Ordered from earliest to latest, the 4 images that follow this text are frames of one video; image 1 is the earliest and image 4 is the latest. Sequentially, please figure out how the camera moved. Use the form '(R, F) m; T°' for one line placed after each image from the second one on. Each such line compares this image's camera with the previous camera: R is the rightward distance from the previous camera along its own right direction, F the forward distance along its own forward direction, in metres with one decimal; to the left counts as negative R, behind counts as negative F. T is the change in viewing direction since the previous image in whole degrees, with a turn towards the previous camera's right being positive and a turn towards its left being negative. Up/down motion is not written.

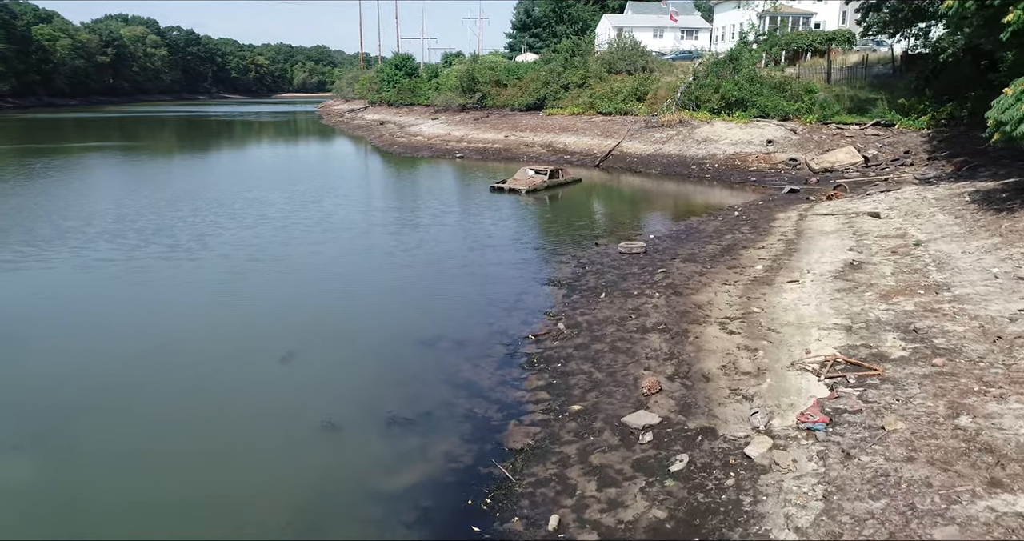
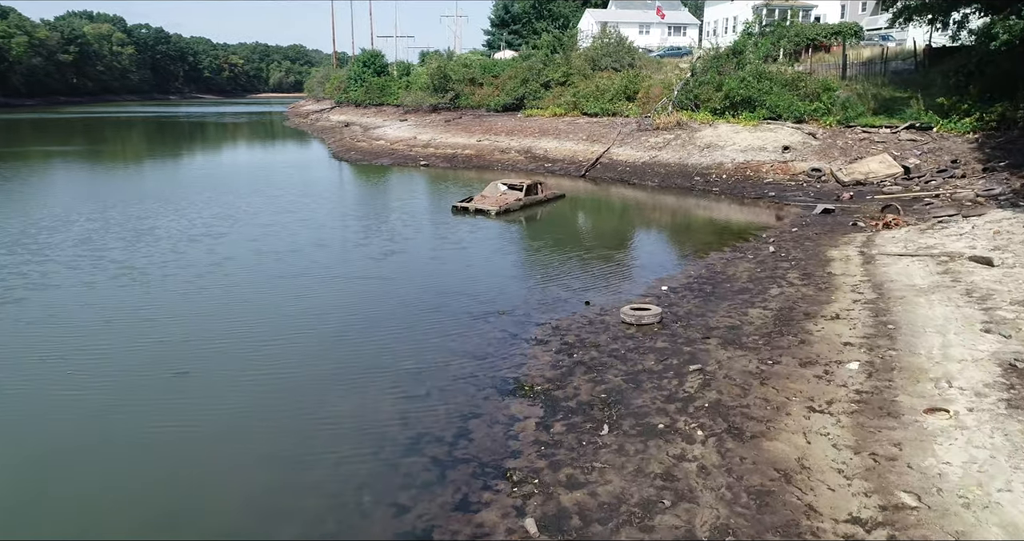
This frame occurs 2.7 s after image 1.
(+0.5, +5.3) m; +1°
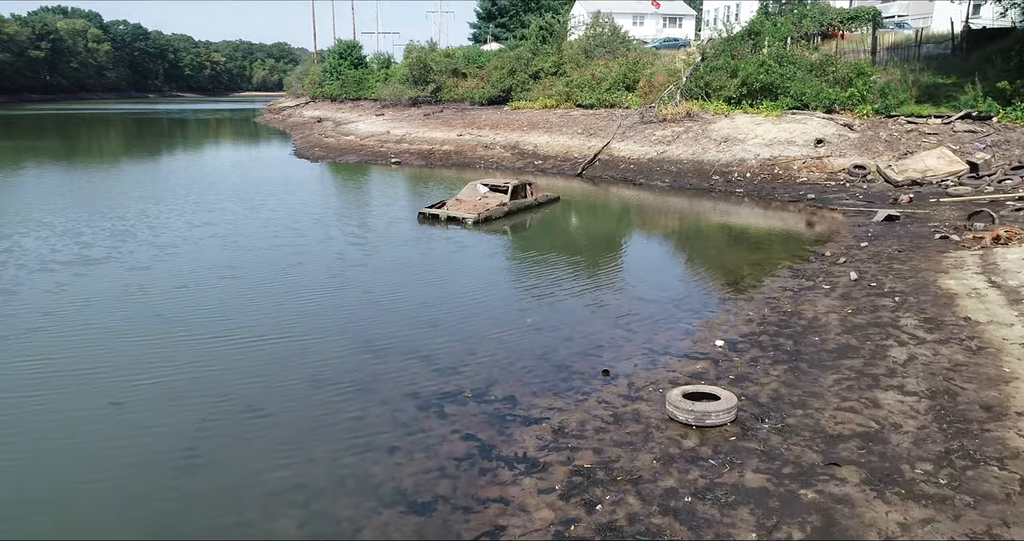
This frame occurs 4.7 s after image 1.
(+0.2, +4.5) m; +1°
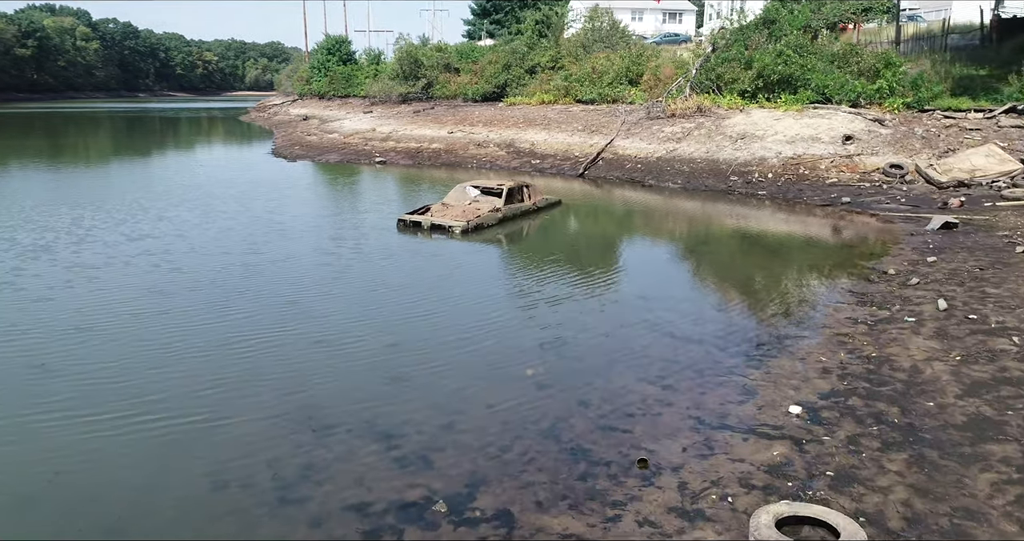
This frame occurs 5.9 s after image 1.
(0.0, +2.5) m; 0°
